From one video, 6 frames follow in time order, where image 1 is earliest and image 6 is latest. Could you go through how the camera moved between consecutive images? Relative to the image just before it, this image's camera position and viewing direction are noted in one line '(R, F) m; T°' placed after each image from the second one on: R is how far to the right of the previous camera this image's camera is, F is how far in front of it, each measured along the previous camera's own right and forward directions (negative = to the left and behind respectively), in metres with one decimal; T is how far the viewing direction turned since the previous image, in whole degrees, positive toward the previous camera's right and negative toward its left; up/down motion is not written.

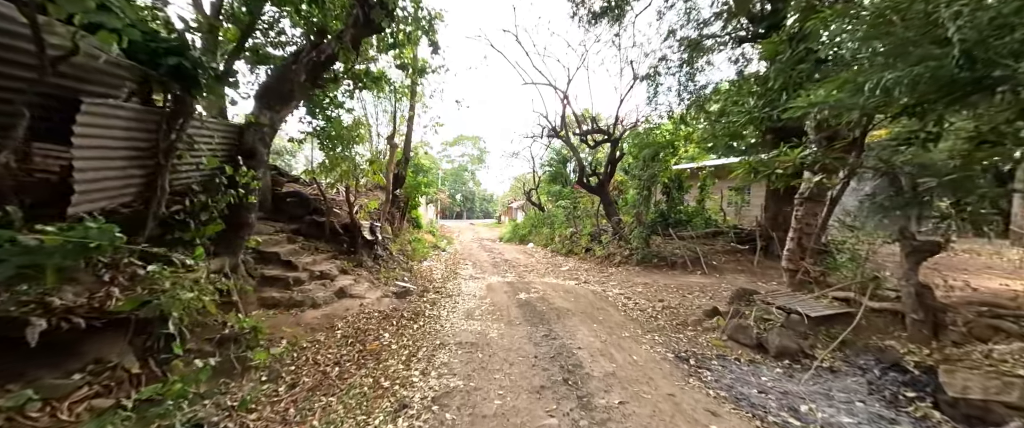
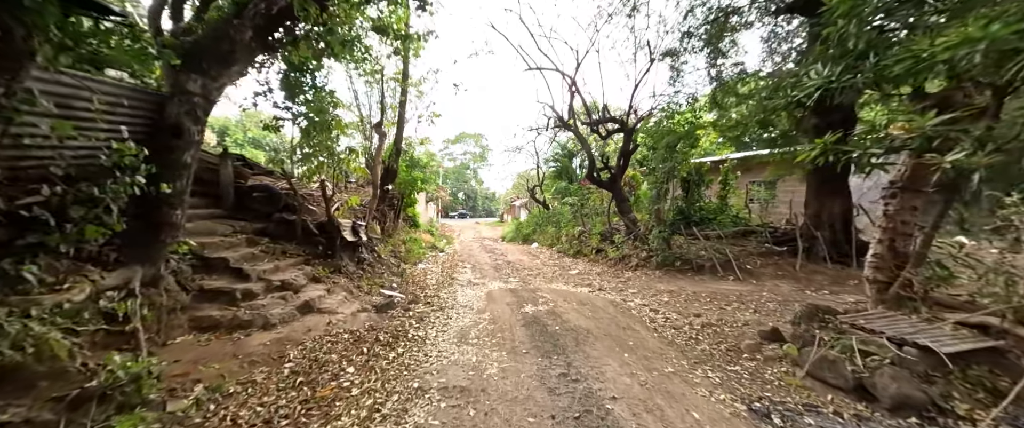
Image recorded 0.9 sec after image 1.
(0.0, +1.1) m; 0°
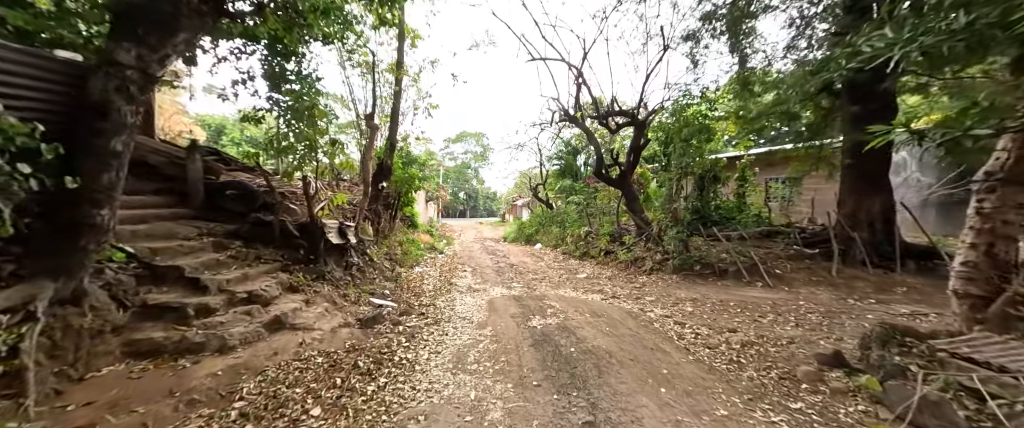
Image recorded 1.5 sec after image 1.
(0.0, +0.7) m; 0°
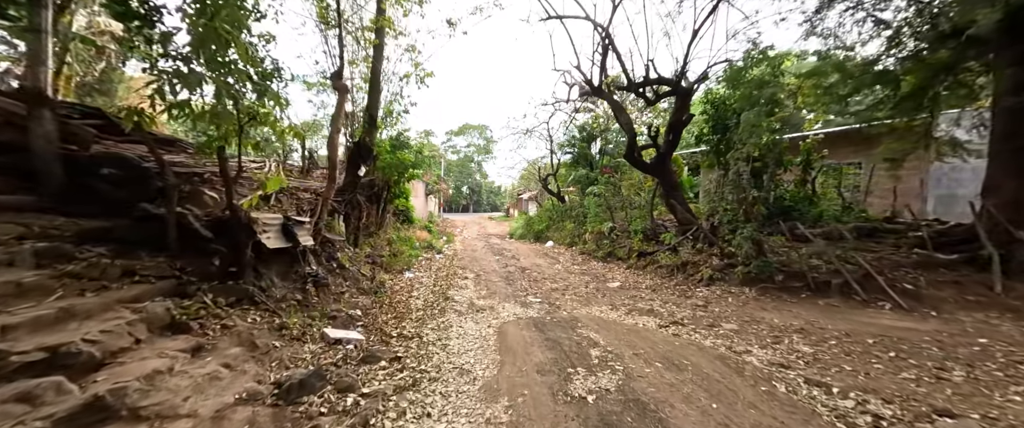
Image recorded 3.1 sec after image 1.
(-0.2, +1.9) m; -1°
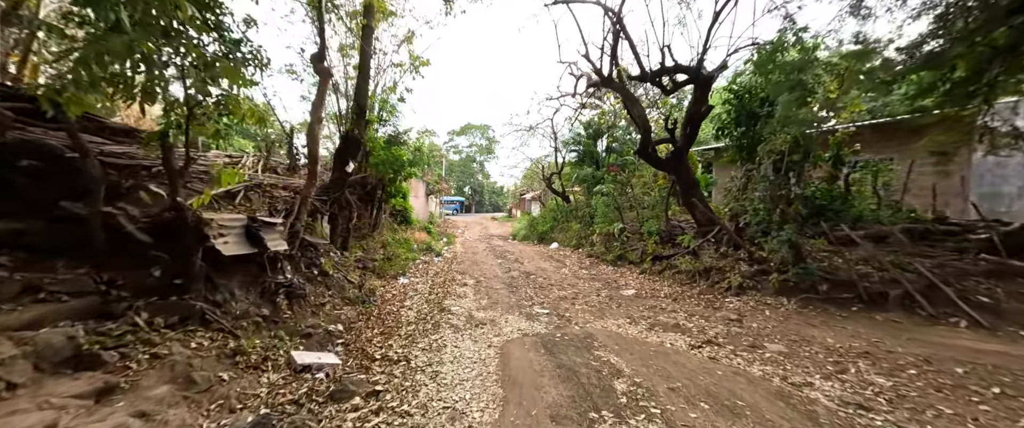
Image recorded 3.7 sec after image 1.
(0.0, +0.7) m; 0°
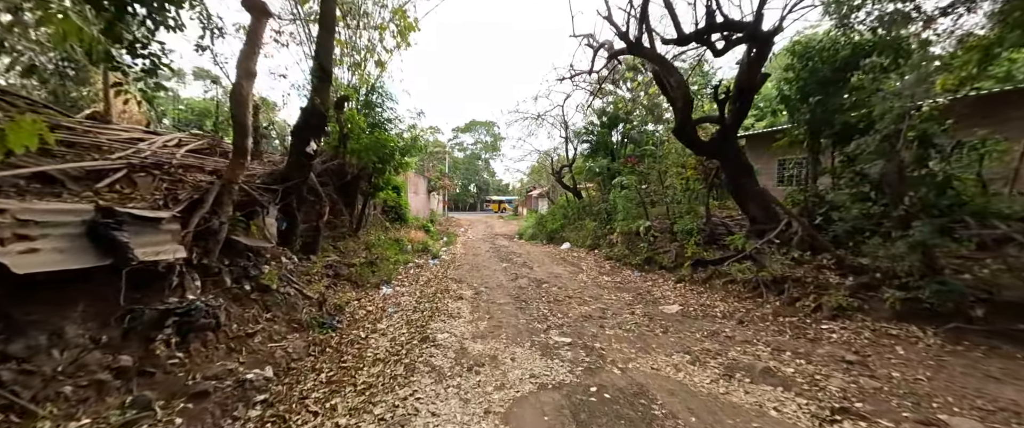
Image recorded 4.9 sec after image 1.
(0.0, +1.4) m; -1°
